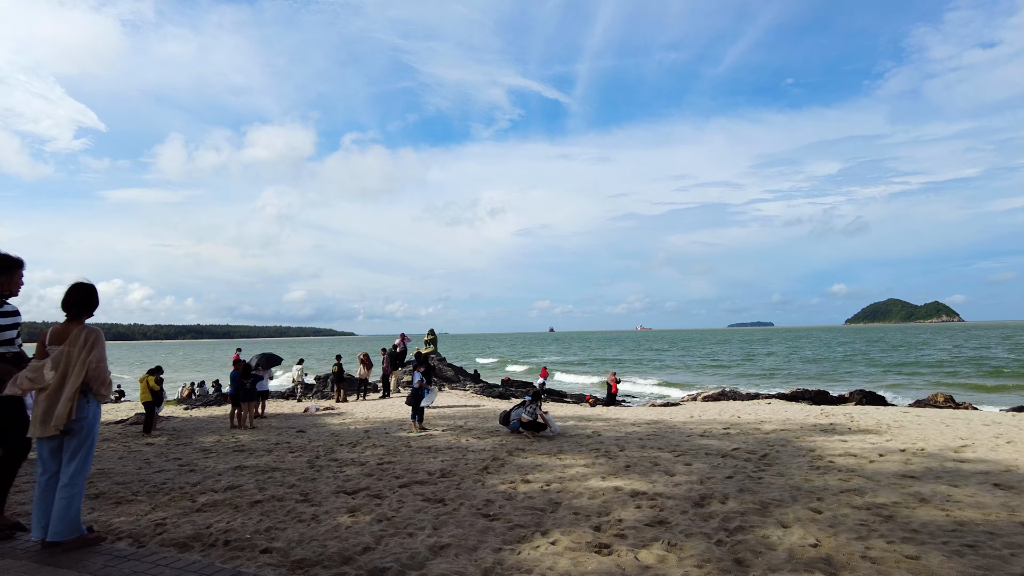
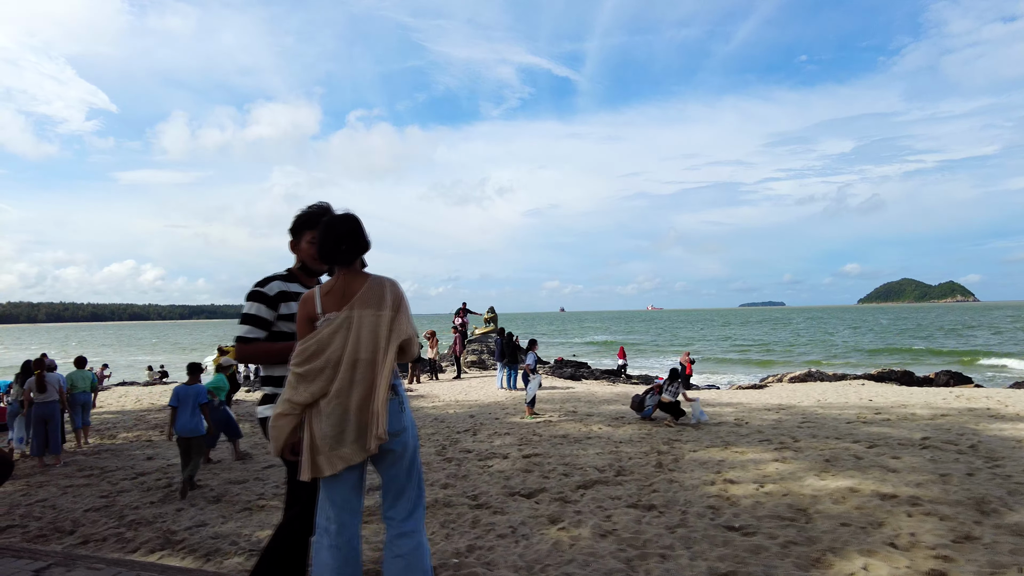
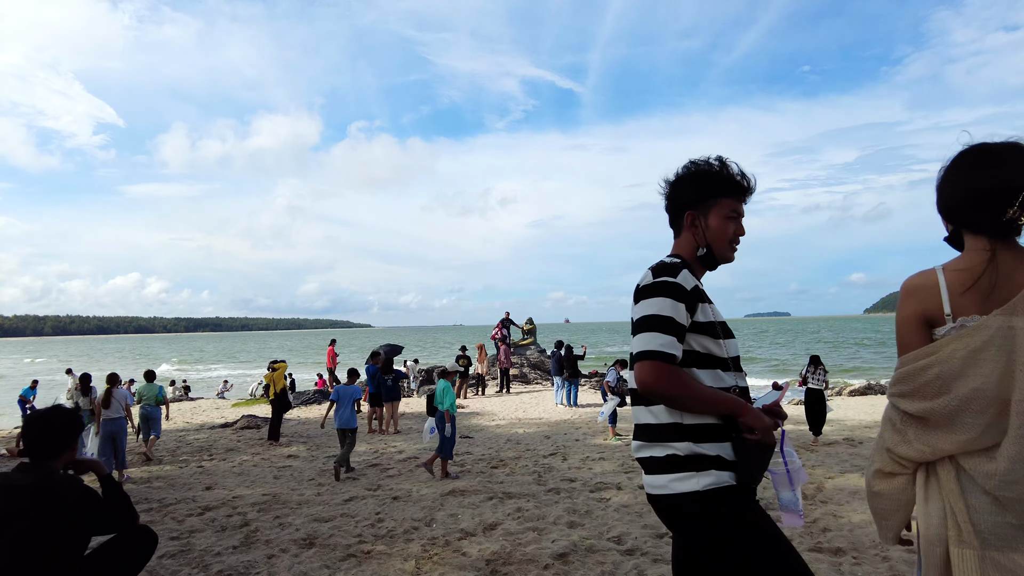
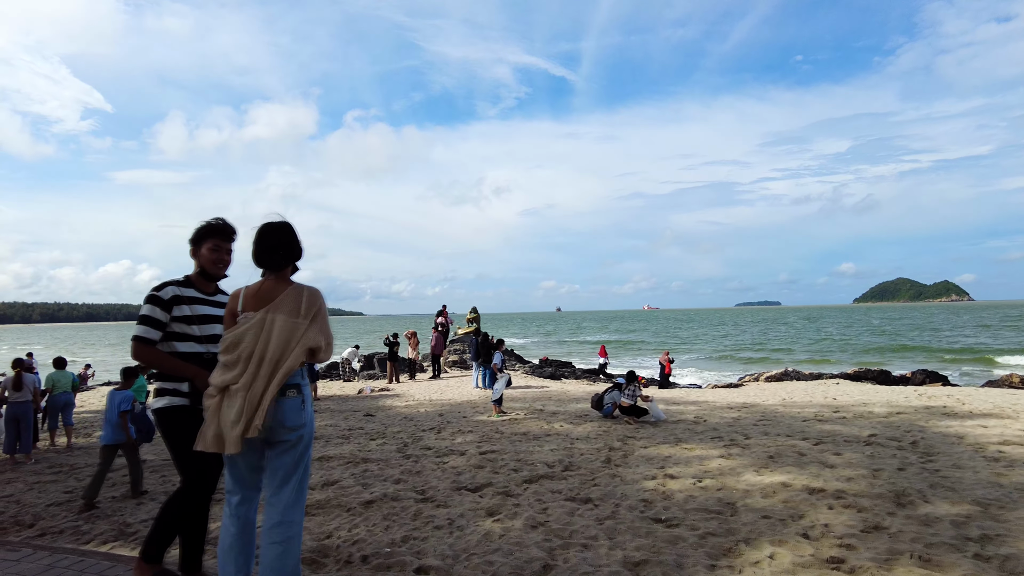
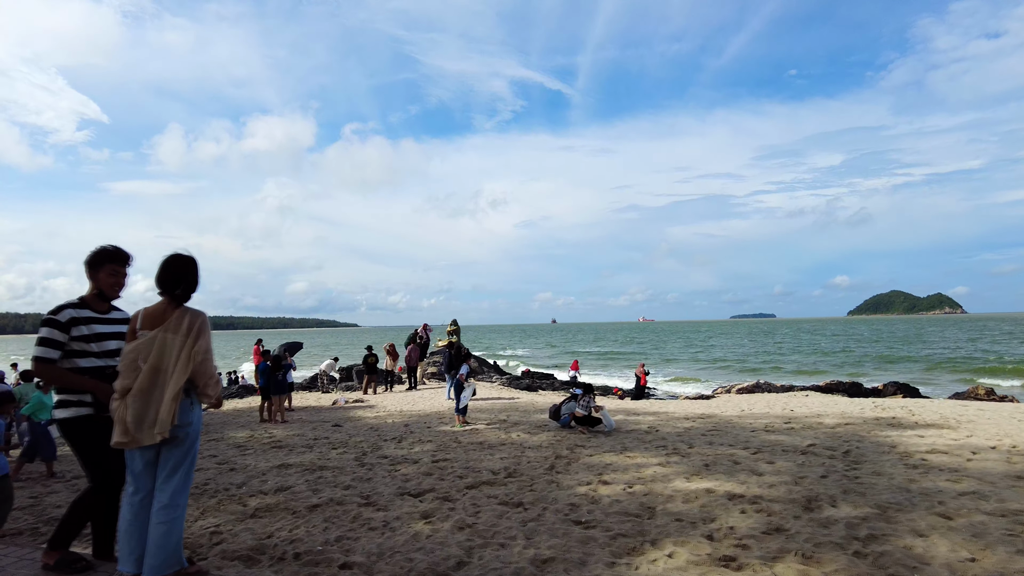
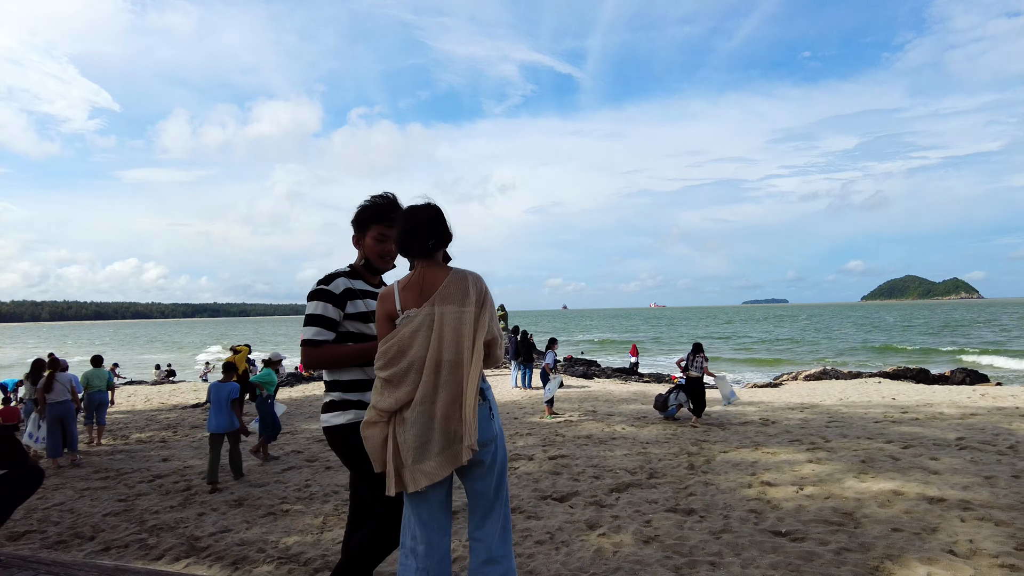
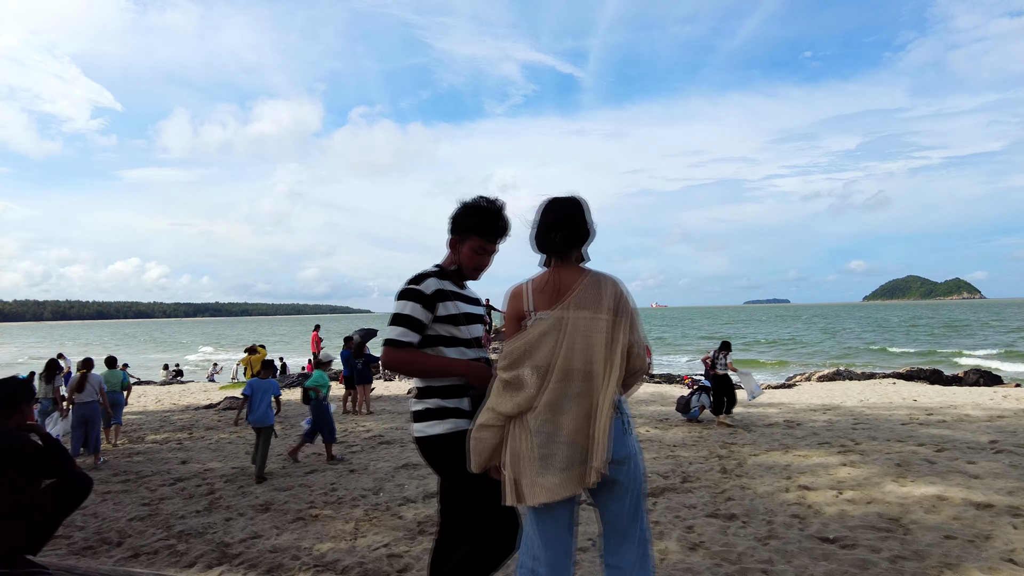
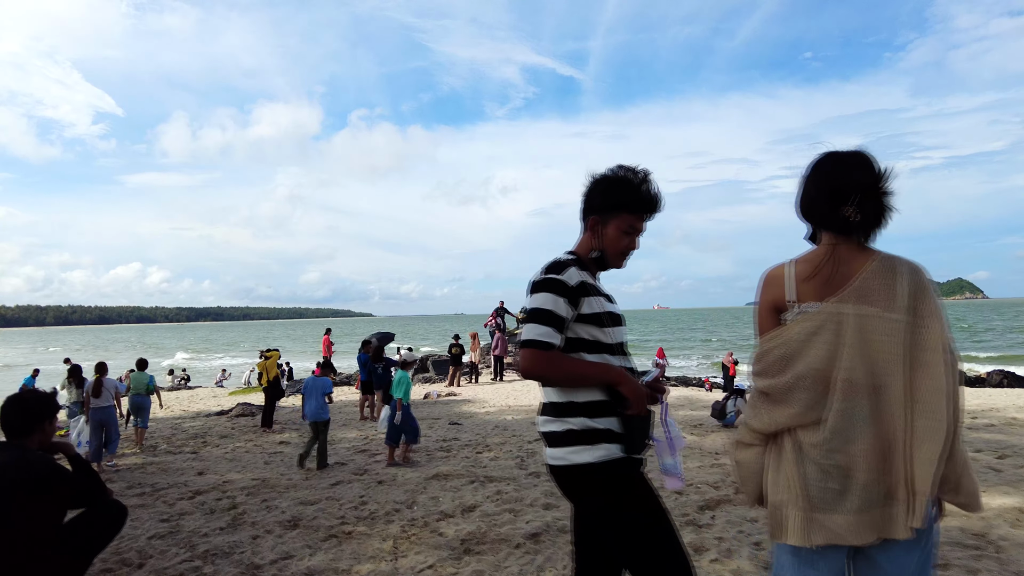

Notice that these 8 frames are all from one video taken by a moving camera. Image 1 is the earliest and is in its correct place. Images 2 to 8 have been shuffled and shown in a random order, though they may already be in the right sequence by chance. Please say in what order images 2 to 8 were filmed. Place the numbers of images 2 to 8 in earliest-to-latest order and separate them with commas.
5, 4, 2, 6, 7, 8, 3
